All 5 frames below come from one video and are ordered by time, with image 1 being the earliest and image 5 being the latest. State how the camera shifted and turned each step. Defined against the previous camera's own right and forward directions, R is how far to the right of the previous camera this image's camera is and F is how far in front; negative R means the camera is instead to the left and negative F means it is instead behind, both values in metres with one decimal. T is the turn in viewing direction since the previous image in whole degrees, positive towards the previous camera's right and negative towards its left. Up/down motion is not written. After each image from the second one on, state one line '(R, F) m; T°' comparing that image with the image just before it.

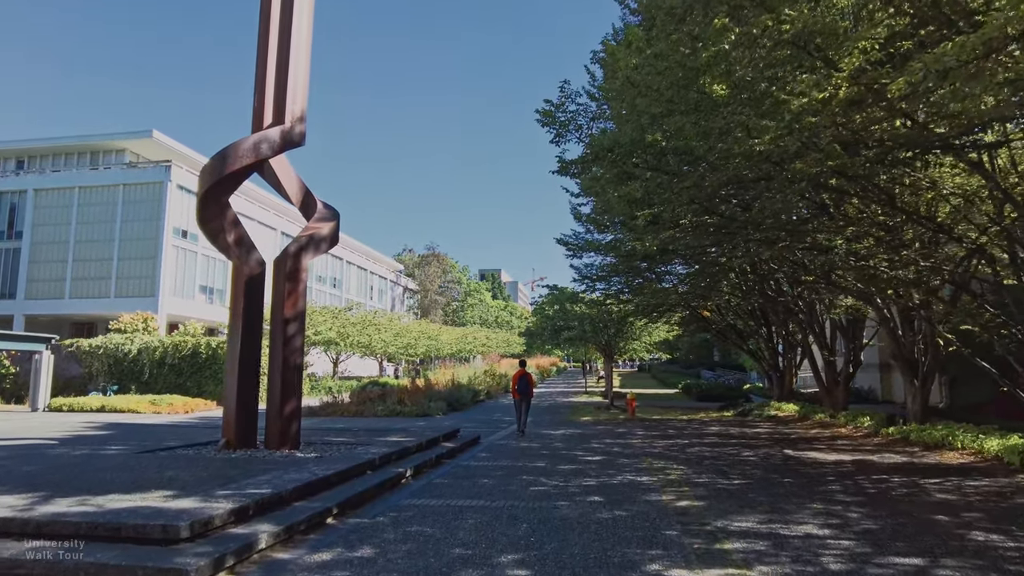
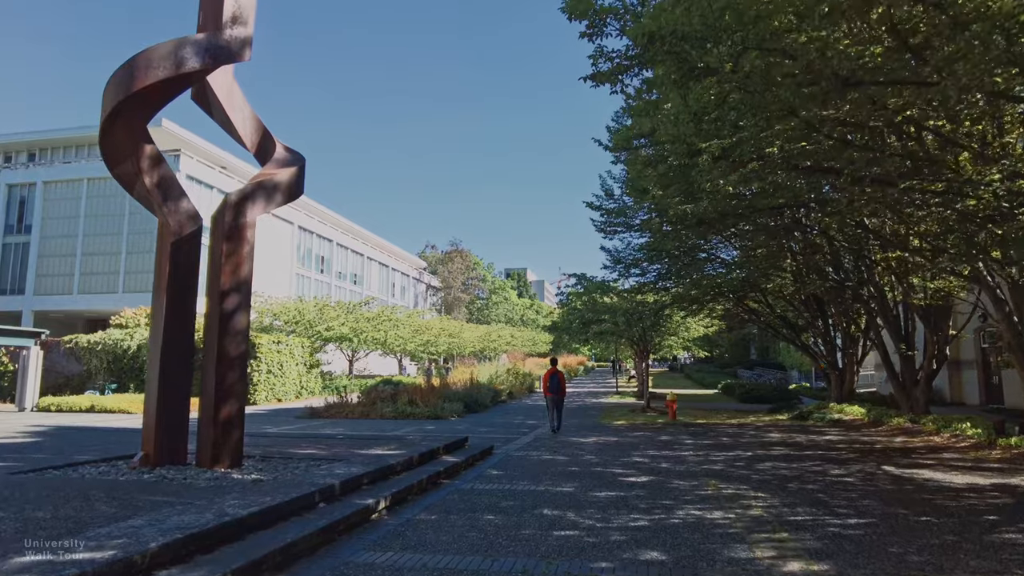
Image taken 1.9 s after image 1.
(+0.1, +2.5) m; -2°
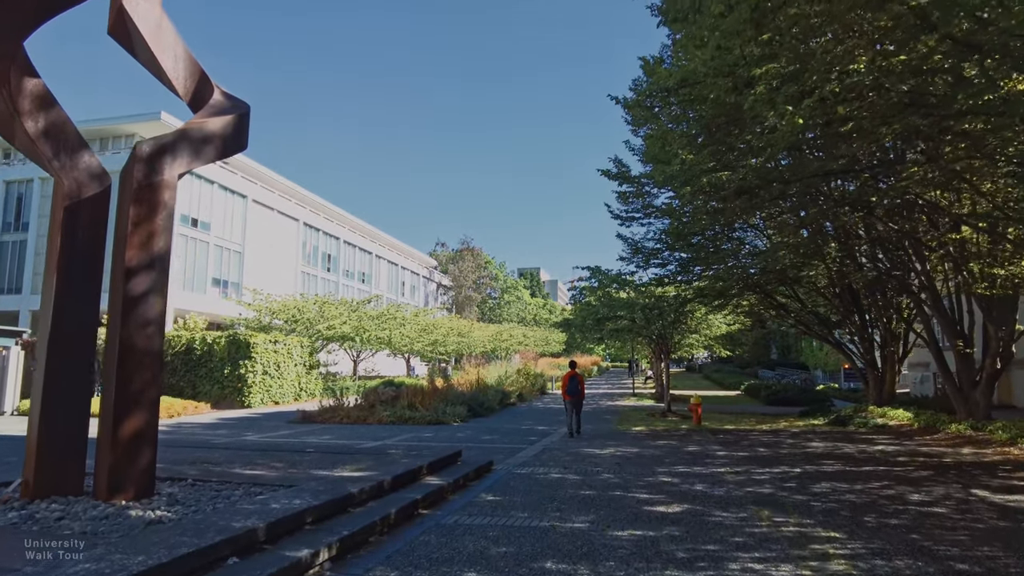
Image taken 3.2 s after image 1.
(+0.2, +1.7) m; -1°
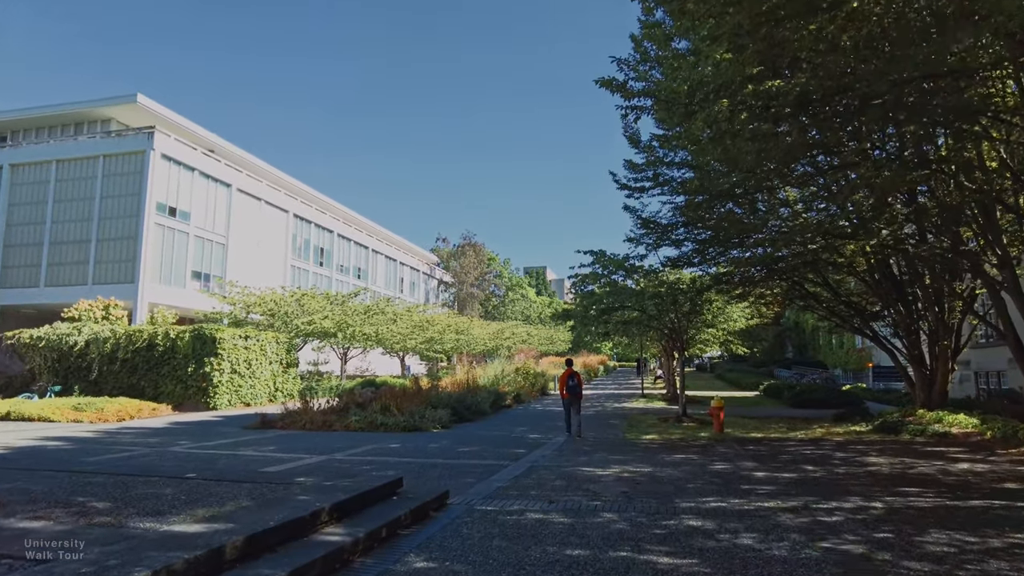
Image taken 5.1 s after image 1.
(+0.4, +2.6) m; -1°
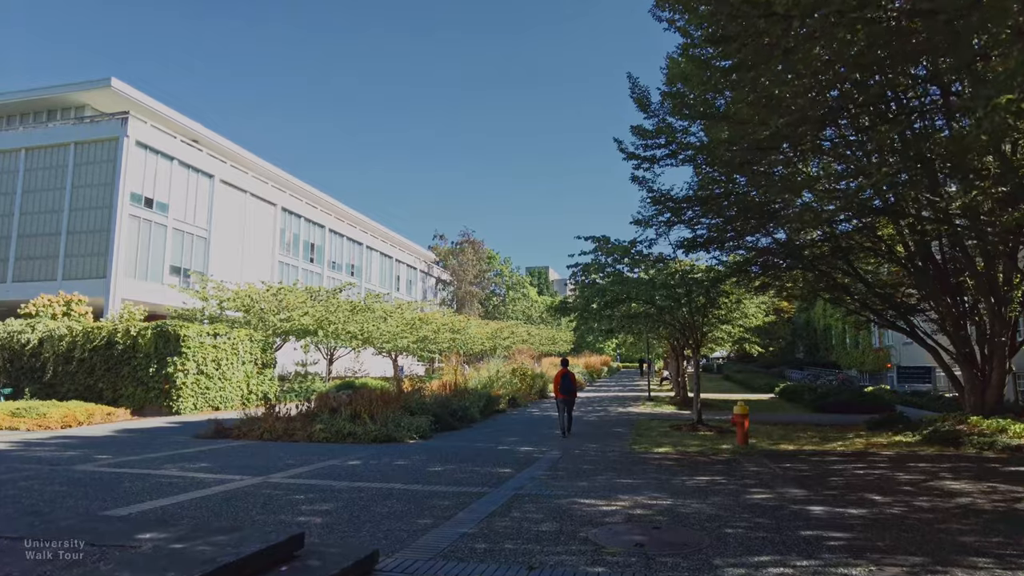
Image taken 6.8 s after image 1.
(+0.3, +2.2) m; 0°
